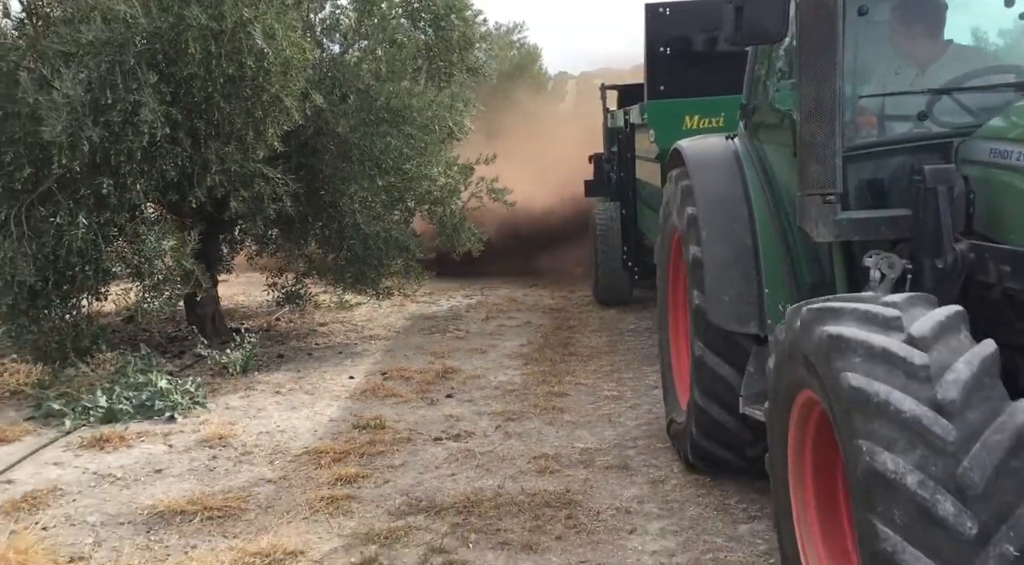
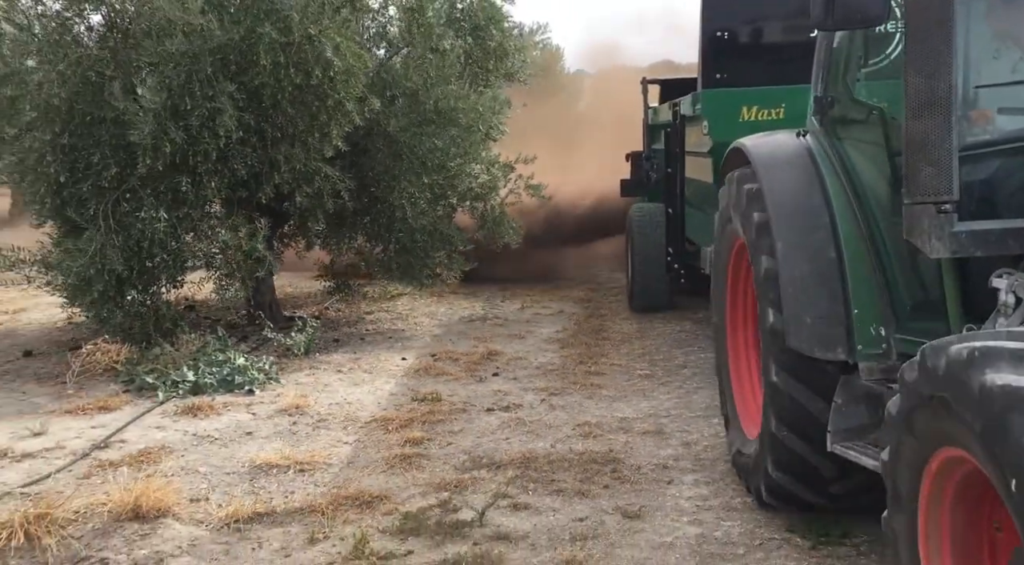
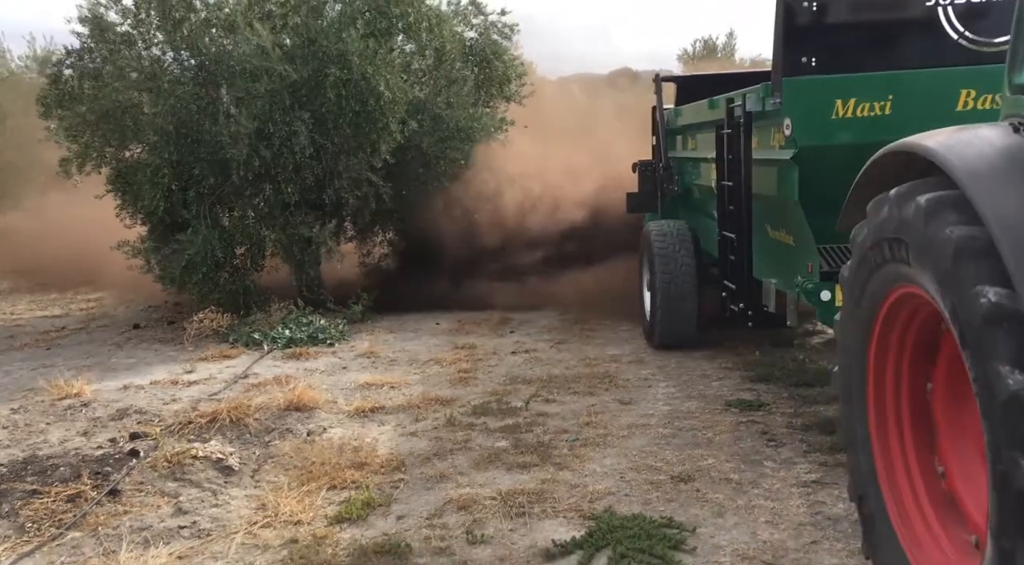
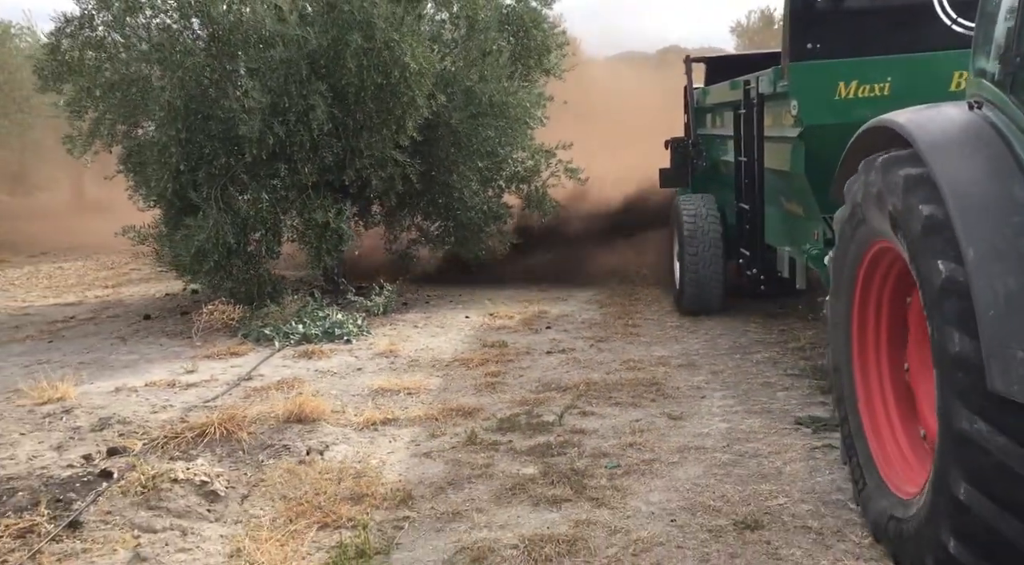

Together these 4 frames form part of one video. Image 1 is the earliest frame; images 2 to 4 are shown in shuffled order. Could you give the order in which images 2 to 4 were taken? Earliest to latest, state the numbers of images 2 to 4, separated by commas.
2, 4, 3
